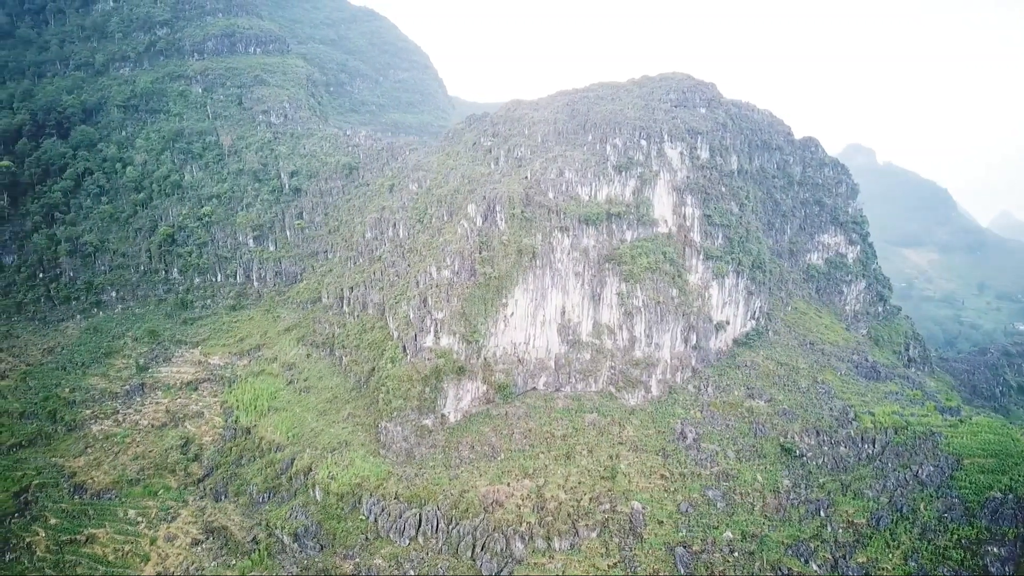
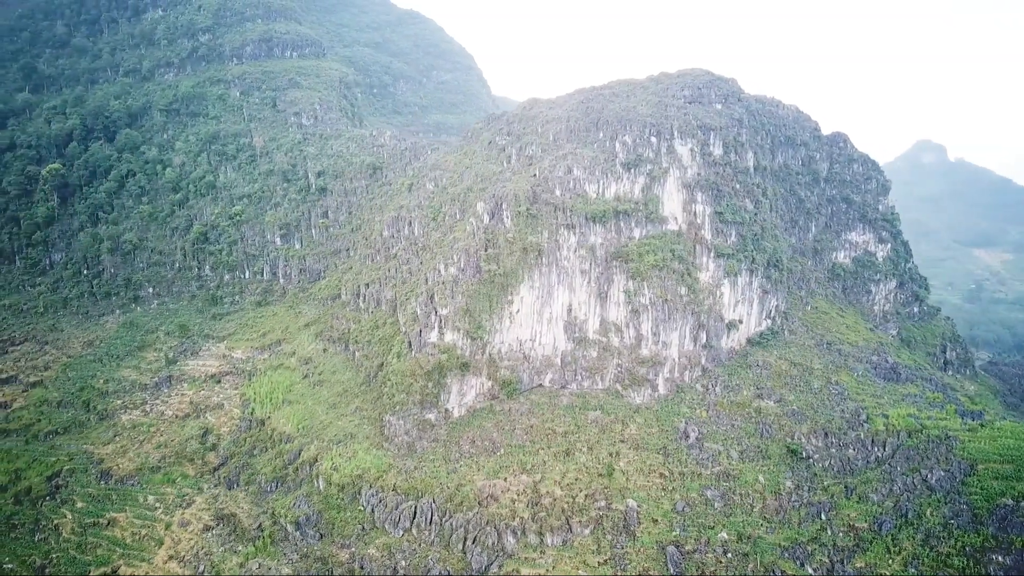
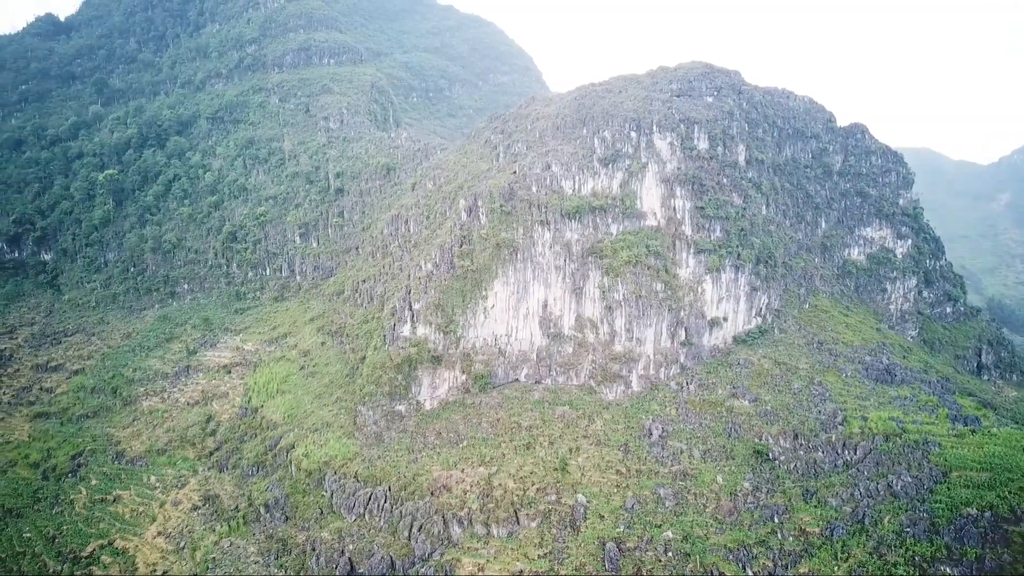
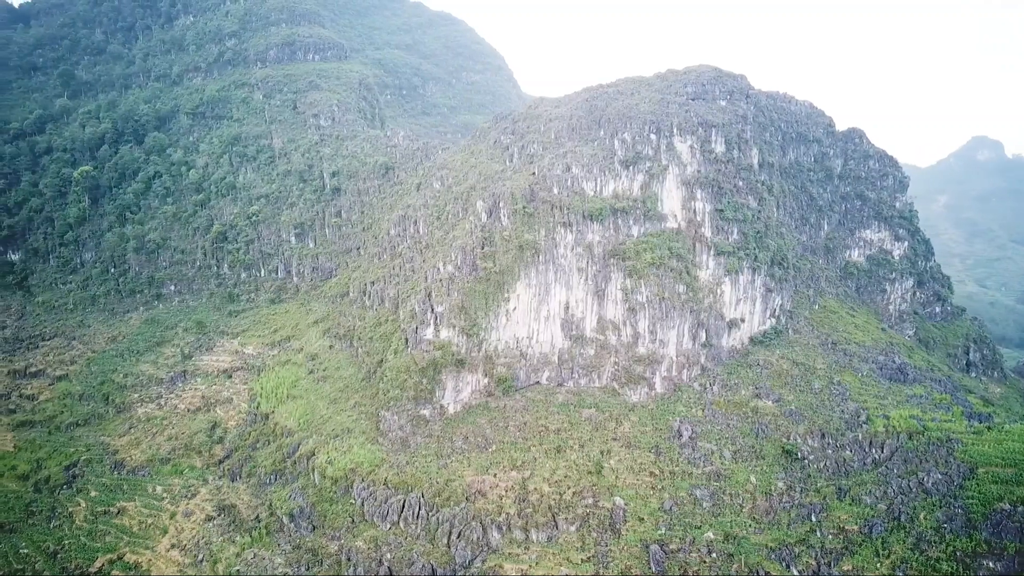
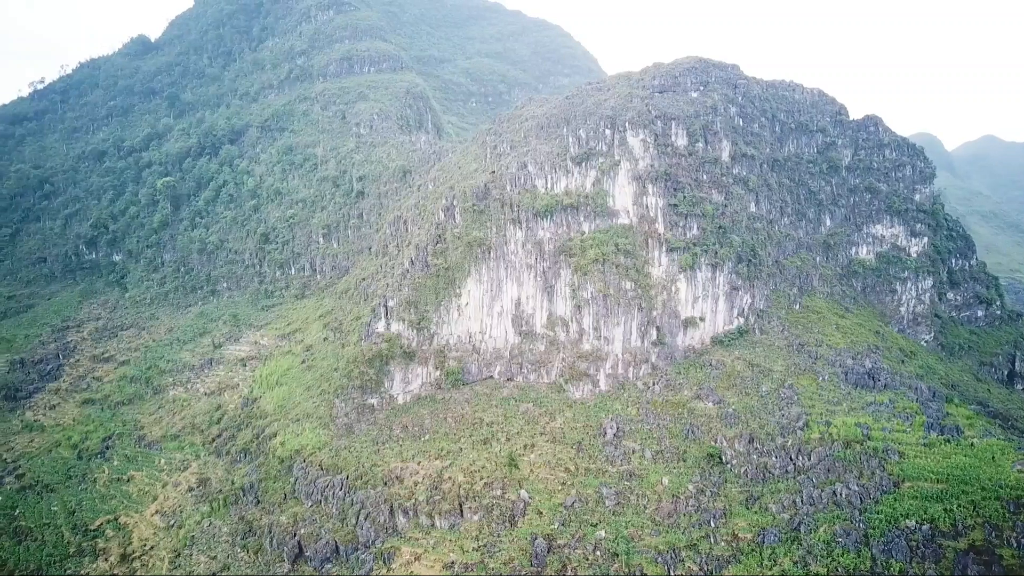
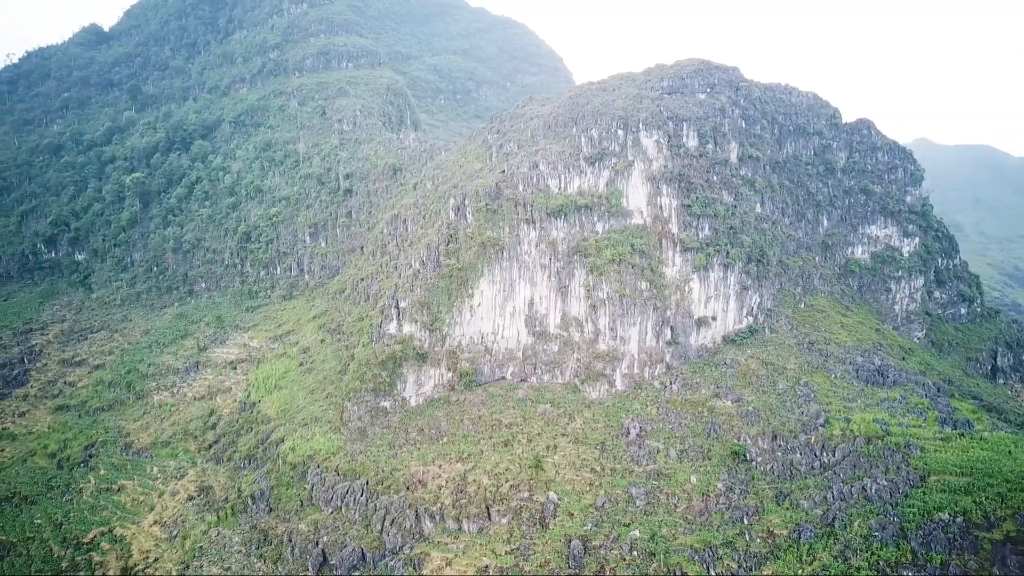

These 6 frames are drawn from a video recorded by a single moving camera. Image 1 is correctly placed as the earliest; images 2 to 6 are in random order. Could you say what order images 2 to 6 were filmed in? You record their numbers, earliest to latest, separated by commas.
2, 4, 3, 6, 5
